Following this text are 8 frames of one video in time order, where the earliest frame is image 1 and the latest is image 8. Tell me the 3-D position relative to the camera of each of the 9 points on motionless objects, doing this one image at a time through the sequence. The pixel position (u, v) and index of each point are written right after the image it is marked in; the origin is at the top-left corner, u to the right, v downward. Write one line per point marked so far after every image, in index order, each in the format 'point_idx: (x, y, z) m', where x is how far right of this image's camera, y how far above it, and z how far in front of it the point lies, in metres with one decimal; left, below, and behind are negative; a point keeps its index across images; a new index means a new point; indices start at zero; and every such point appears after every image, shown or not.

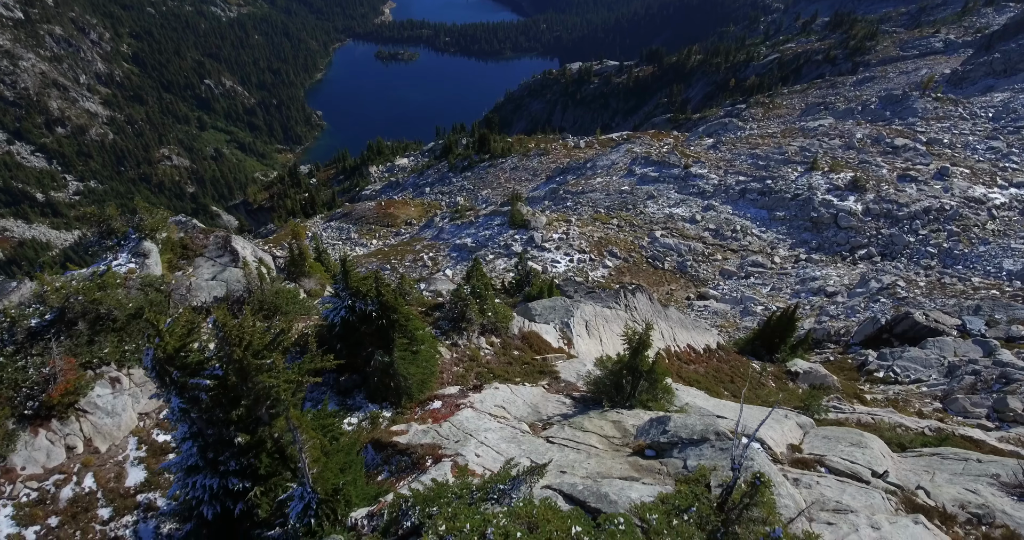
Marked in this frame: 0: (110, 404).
0: (-10.5, -3.5, +15.6) m
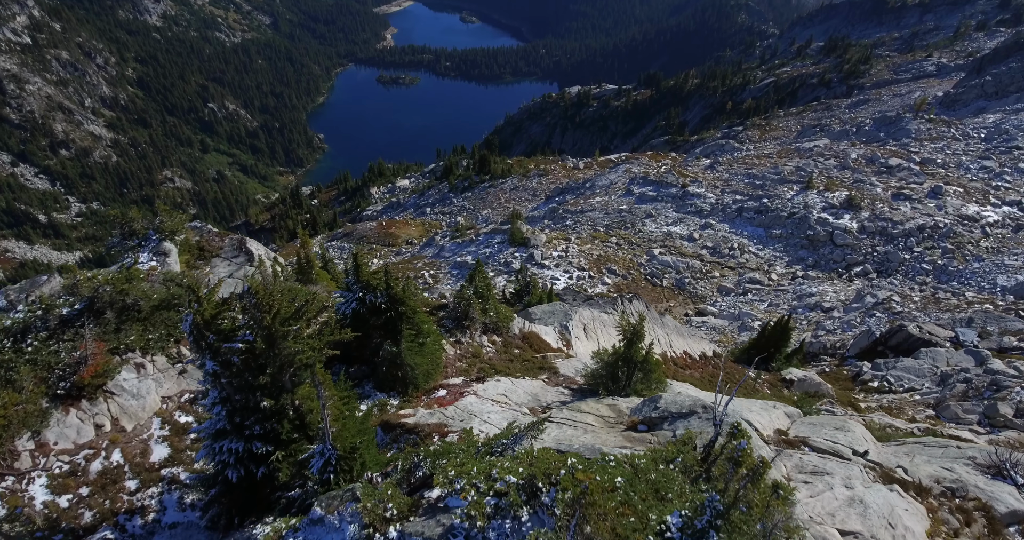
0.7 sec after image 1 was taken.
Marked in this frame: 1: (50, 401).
0: (-10.5, -3.3, +16.6) m
1: (-11.7, -3.3, +15.0) m
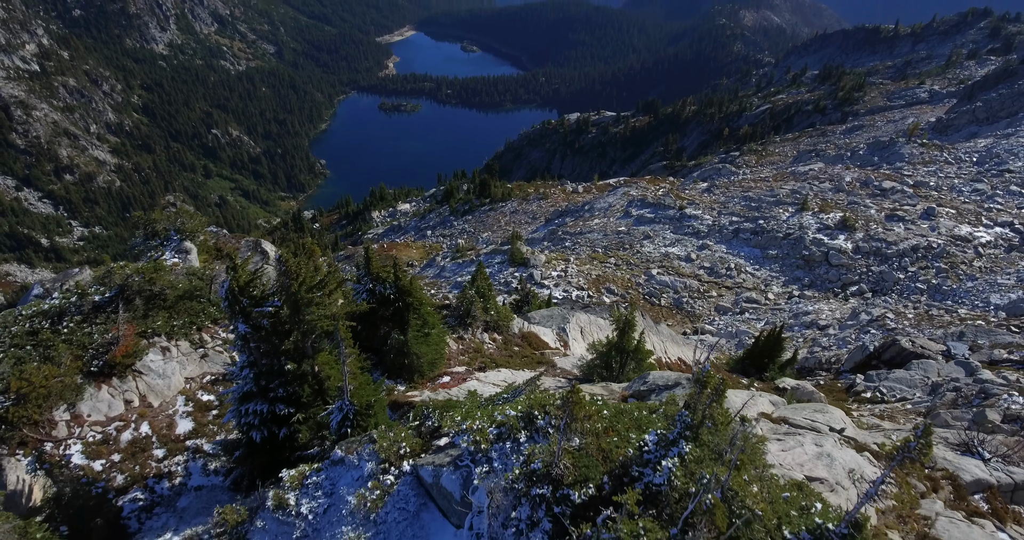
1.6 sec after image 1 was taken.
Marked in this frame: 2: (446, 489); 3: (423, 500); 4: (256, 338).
0: (-10.5, -2.9, +17.8) m
1: (-11.7, -2.9, +16.2) m
2: (-1.0, -3.5, +9.6) m
3: (-1.6, -3.8, +10.1) m
4: (-5.5, -1.4, +12.8) m
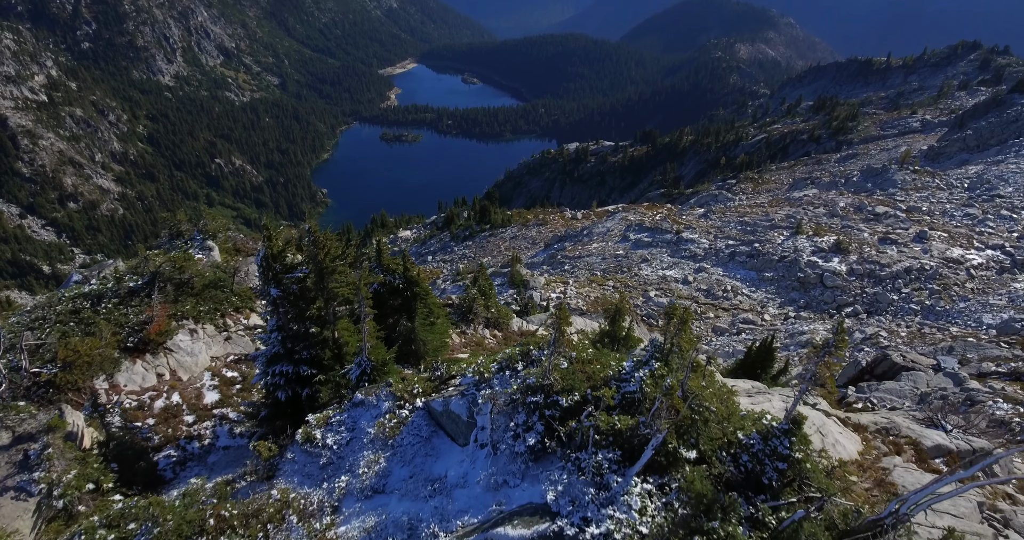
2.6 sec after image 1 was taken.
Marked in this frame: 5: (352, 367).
0: (-10.5, -2.5, +19.4) m
1: (-11.7, -2.4, +17.8) m
2: (-1.1, -2.7, +11.2) m
3: (-1.6, -3.0, +11.7) m
4: (-5.5, -0.8, +14.5) m
5: (-4.1, -2.4, +15.3) m
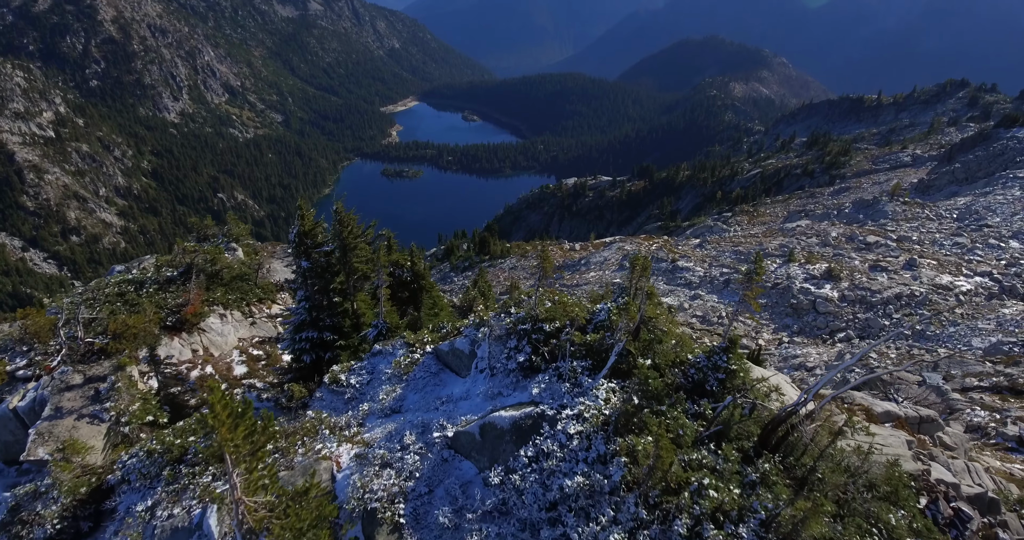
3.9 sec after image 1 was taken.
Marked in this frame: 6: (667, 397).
0: (-10.7, -2.1, +21.7) m
1: (-11.8, -1.9, +20.1) m
2: (-1.2, -1.8, +13.5) m
3: (-1.7, -2.2, +13.9) m
4: (-5.7, -0.1, +16.9) m
5: (-4.3, -1.8, +17.6) m
6: (+2.7, -2.3, +10.6) m
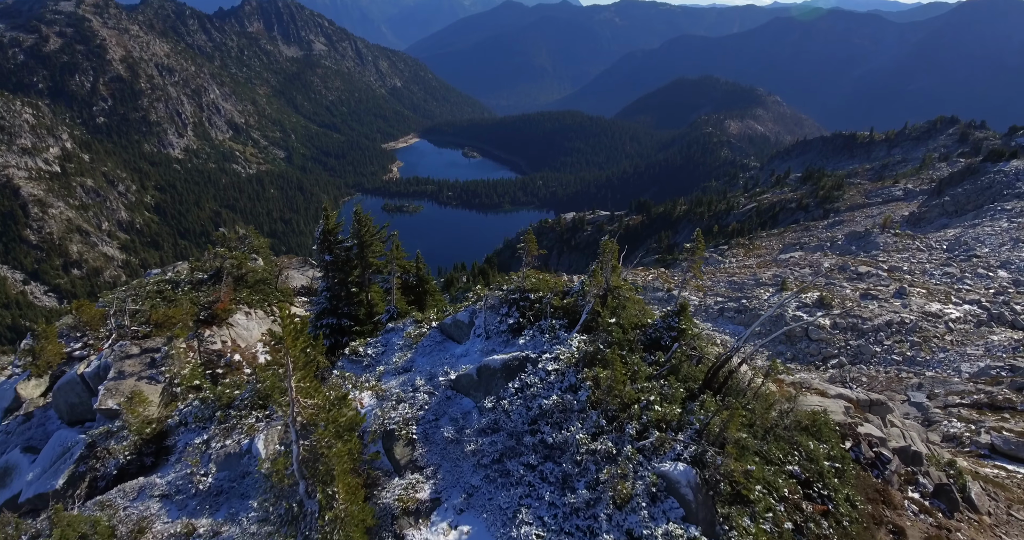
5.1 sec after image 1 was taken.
0: (-10.9, -2.2, +24.2) m
1: (-12.0, -1.9, +22.6) m
2: (-1.4, -1.4, +16.0) m
3: (-1.9, -1.8, +16.5) m
4: (-5.9, +0.1, +19.5) m
5: (-4.5, -1.6, +20.2) m
6: (+2.5, -1.7, +13.2) m
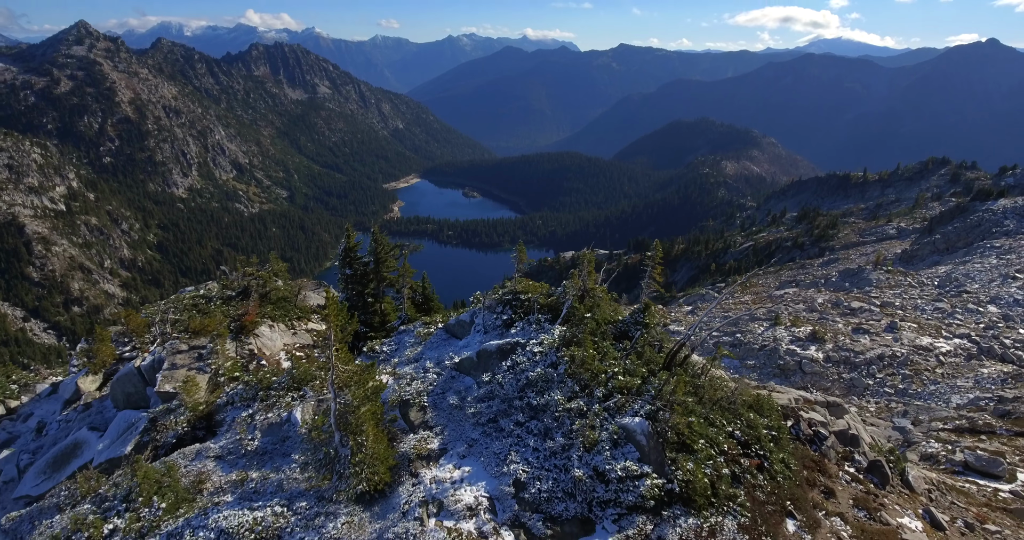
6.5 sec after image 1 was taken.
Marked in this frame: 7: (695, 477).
0: (-11.1, -3.0, +27.0) m
1: (-12.2, -2.6, +25.5) m
2: (-1.6, -1.7, +18.9) m
3: (-2.1, -2.1, +19.4) m
4: (-6.1, -0.4, +22.5) m
5: (-4.6, -2.1, +23.1) m
6: (+2.4, -1.7, +16.1) m
7: (+3.8, -4.2, +12.3) m
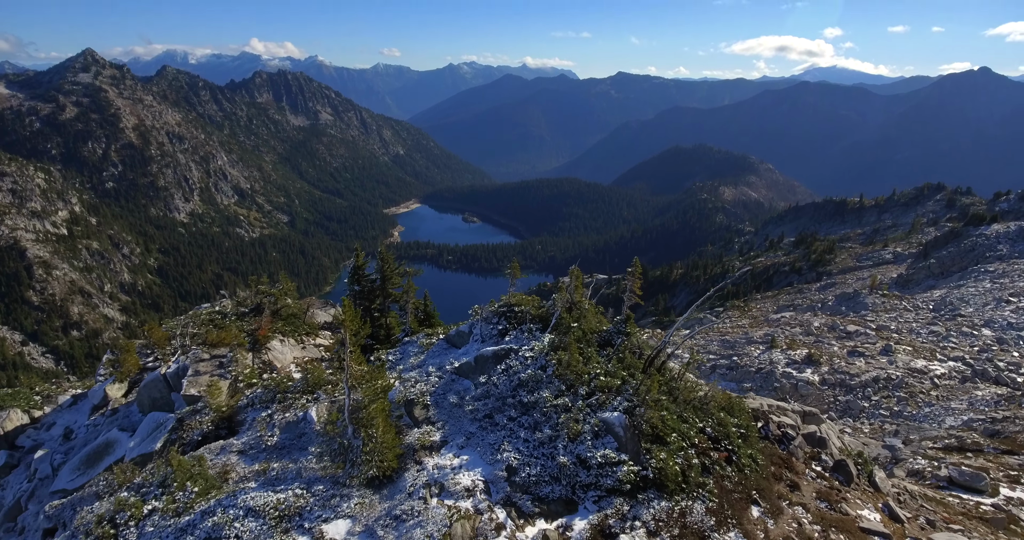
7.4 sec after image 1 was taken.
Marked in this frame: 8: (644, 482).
0: (-11.2, -3.8, +28.8) m
1: (-12.4, -3.4, +27.2) m
2: (-1.7, -2.2, +20.7) m
3: (-2.3, -2.7, +21.2) m
4: (-6.2, -1.1, +24.4) m
5: (-4.8, -2.8, +24.9) m
6: (+2.2, -2.2, +17.9) m
7: (+3.6, -4.5, +14.0) m
8: (+3.1, -4.9, +13.9) m
